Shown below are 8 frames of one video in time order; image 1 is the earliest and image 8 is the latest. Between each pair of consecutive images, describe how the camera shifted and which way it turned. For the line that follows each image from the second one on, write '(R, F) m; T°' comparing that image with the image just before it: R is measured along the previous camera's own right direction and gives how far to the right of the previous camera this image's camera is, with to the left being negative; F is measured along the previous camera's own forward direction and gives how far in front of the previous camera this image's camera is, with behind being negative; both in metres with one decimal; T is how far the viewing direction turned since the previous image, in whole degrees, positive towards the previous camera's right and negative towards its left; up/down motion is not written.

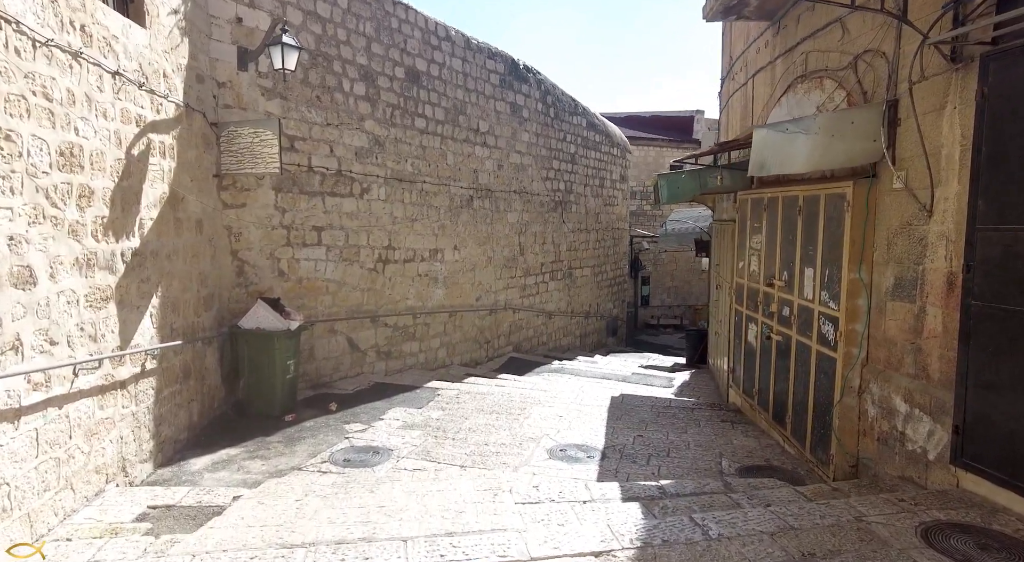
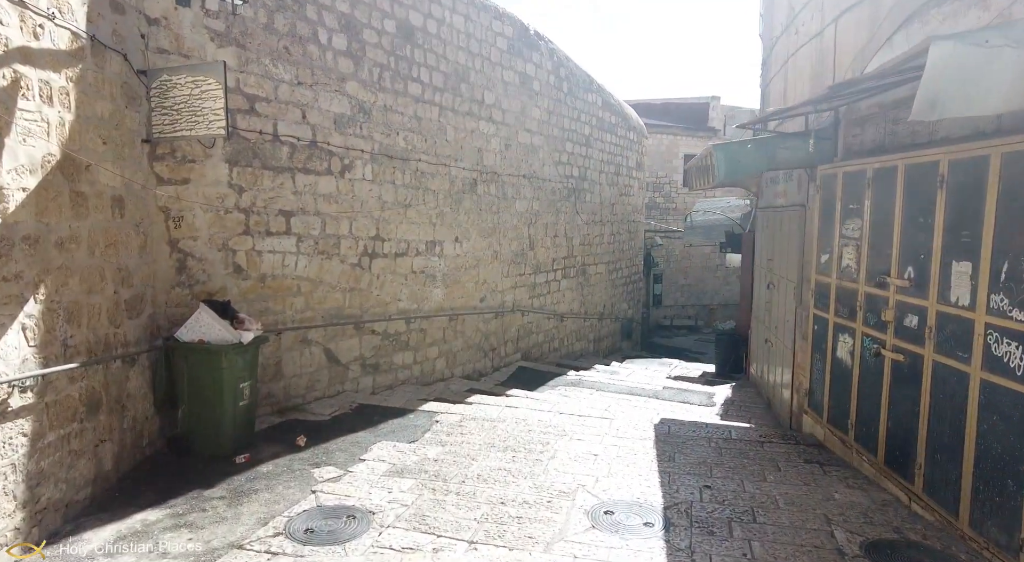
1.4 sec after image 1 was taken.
(-0.1, +1.4) m; 0°
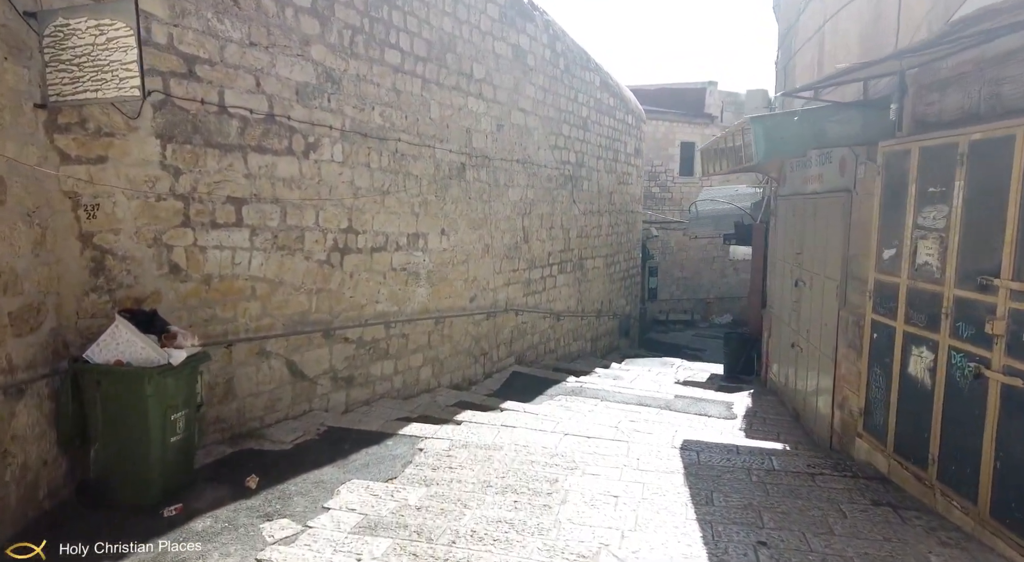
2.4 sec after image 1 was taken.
(-0.1, +0.9) m; +1°
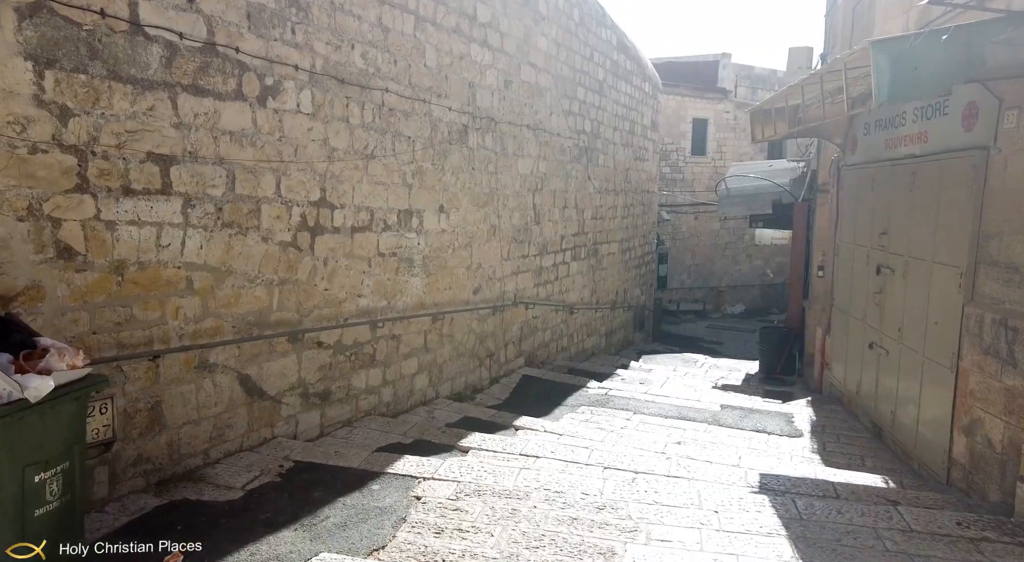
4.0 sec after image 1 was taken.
(-0.2, +1.3) m; +1°
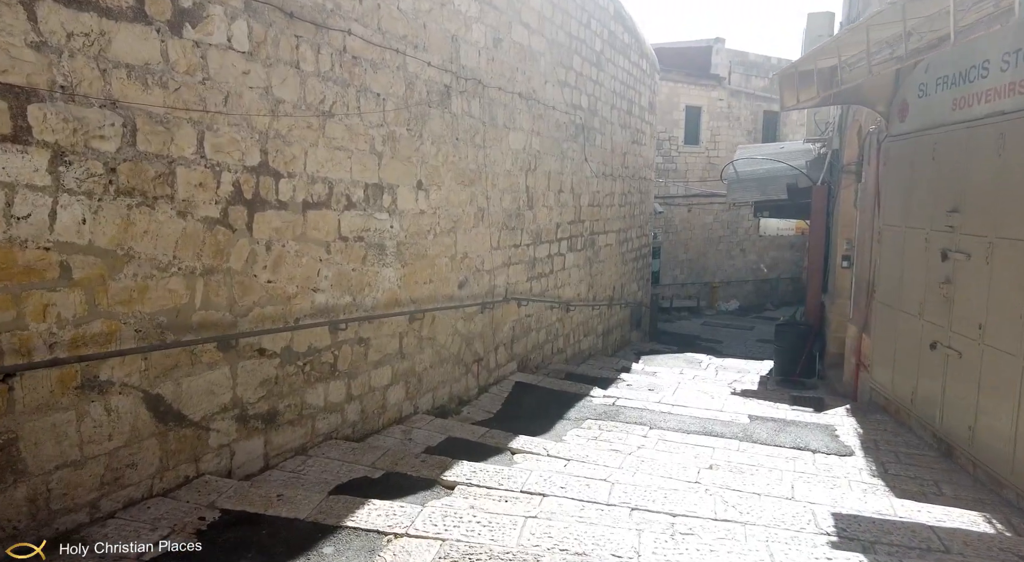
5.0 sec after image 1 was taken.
(-0.1, +1.0) m; +1°
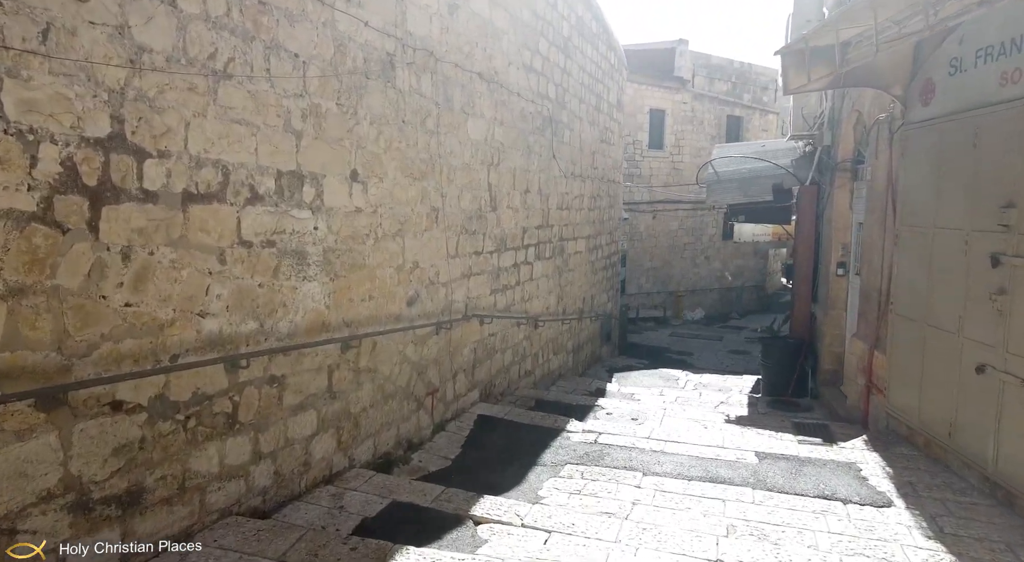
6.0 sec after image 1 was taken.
(0.0, +1.0) m; +3°
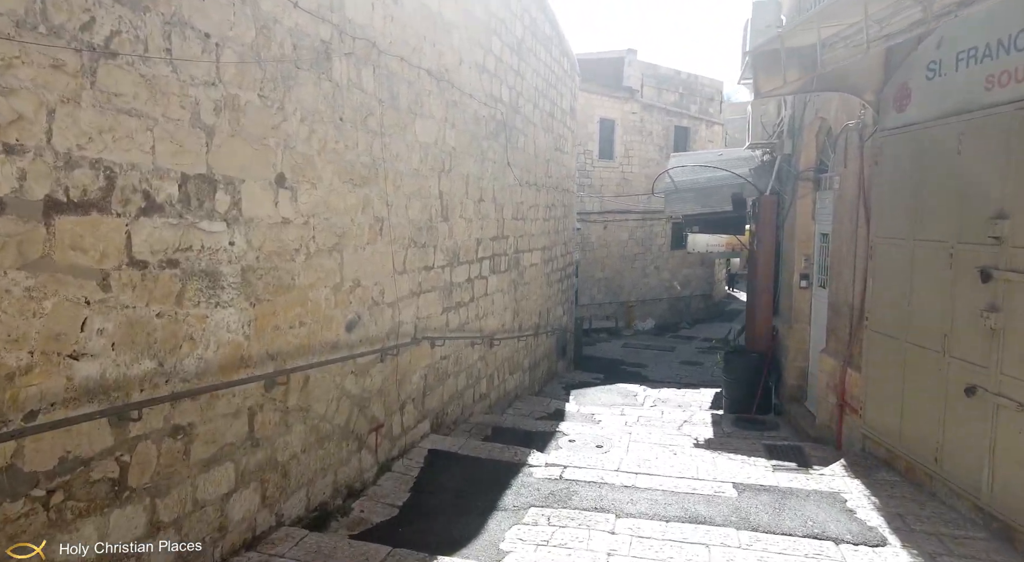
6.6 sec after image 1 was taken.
(0.0, +0.5) m; +4°
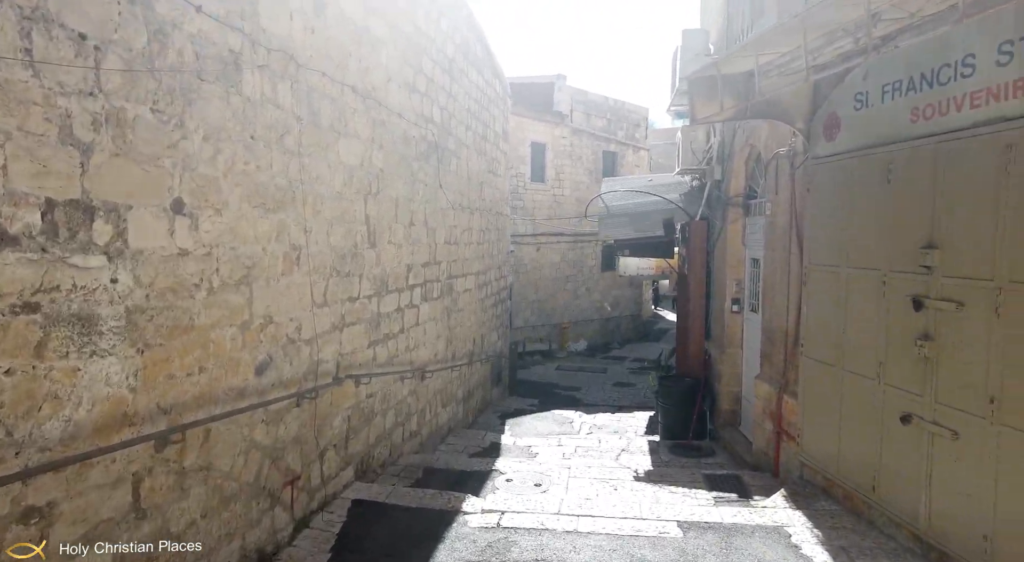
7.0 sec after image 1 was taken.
(0.0, +0.3) m; +5°
